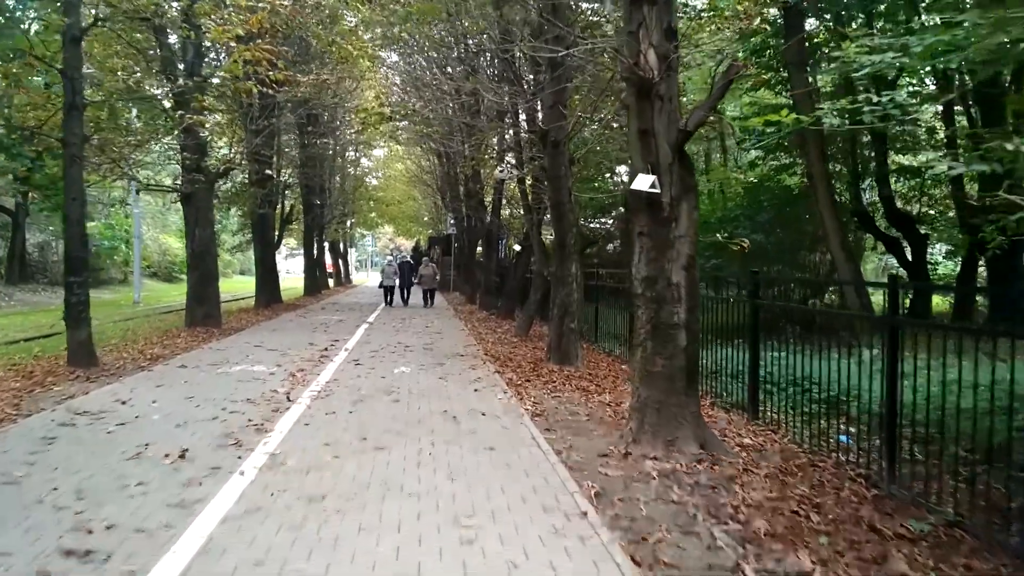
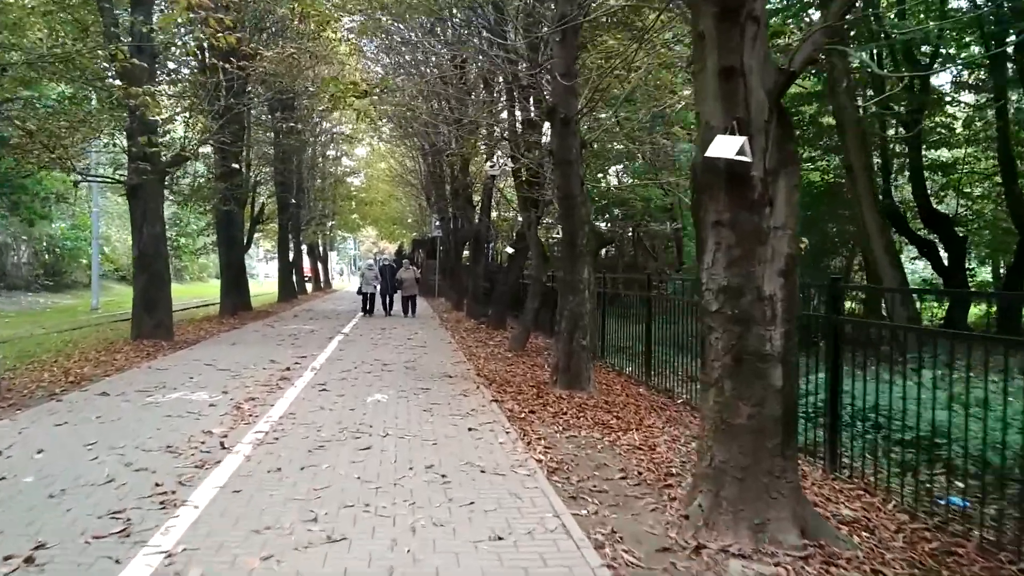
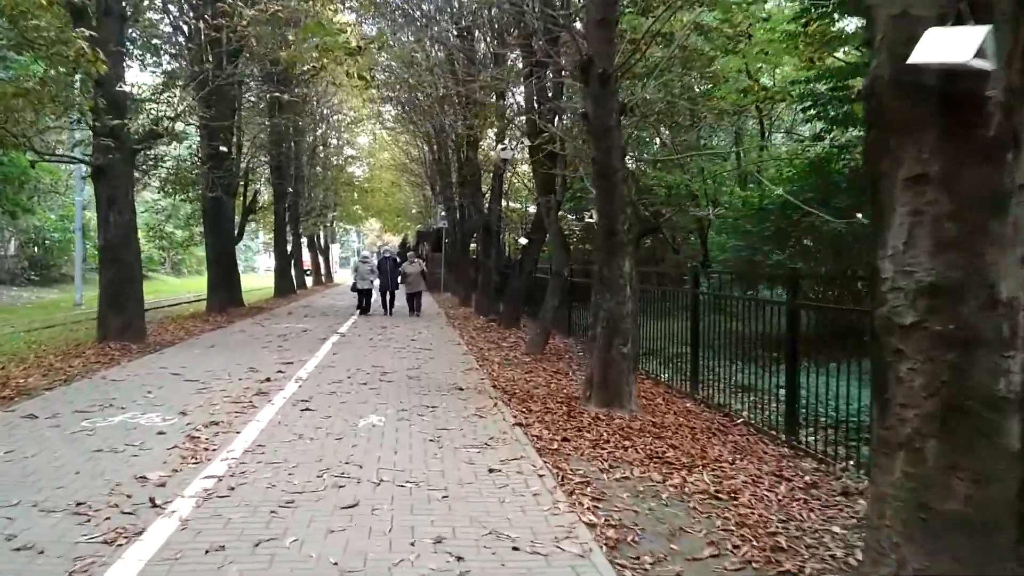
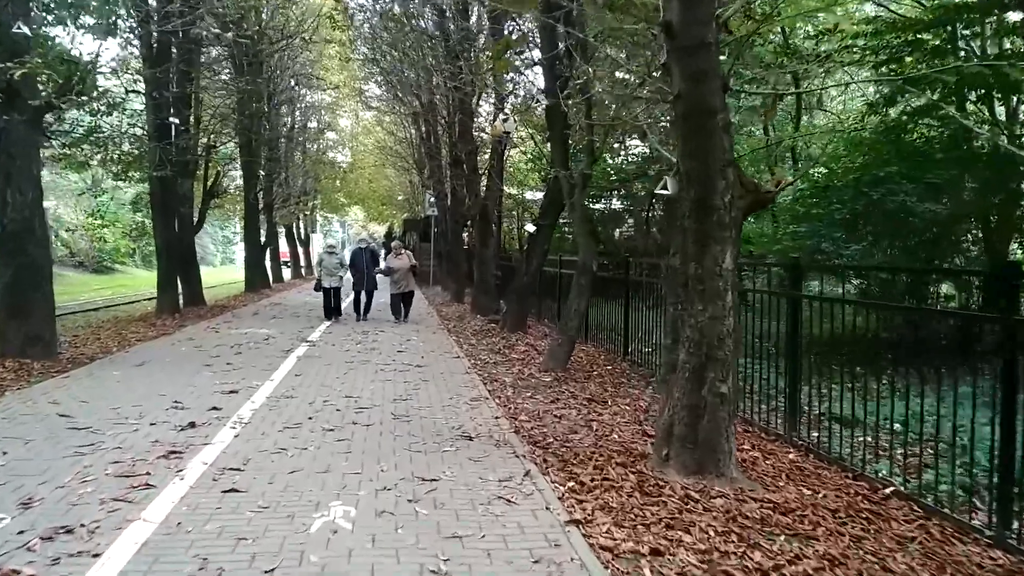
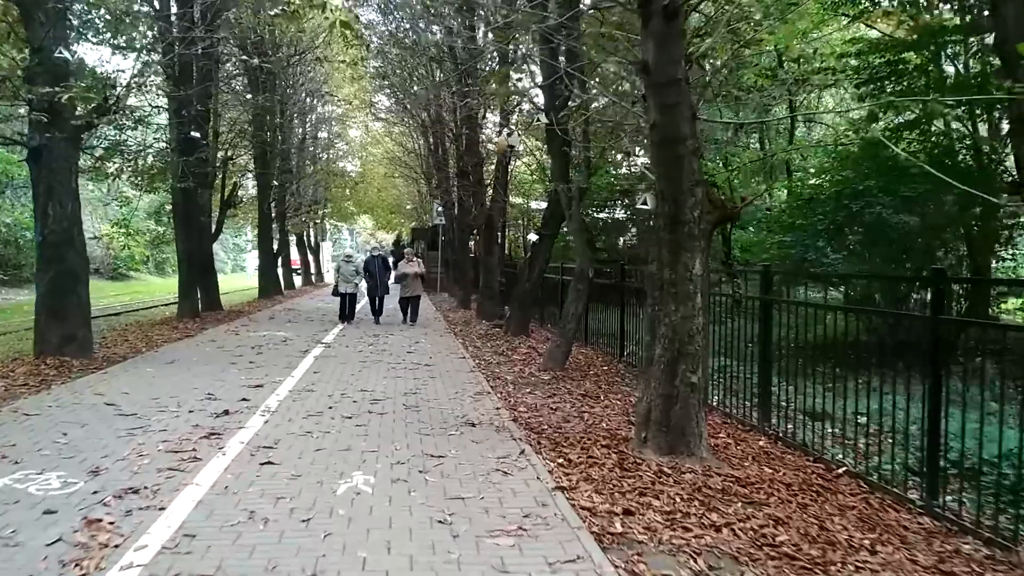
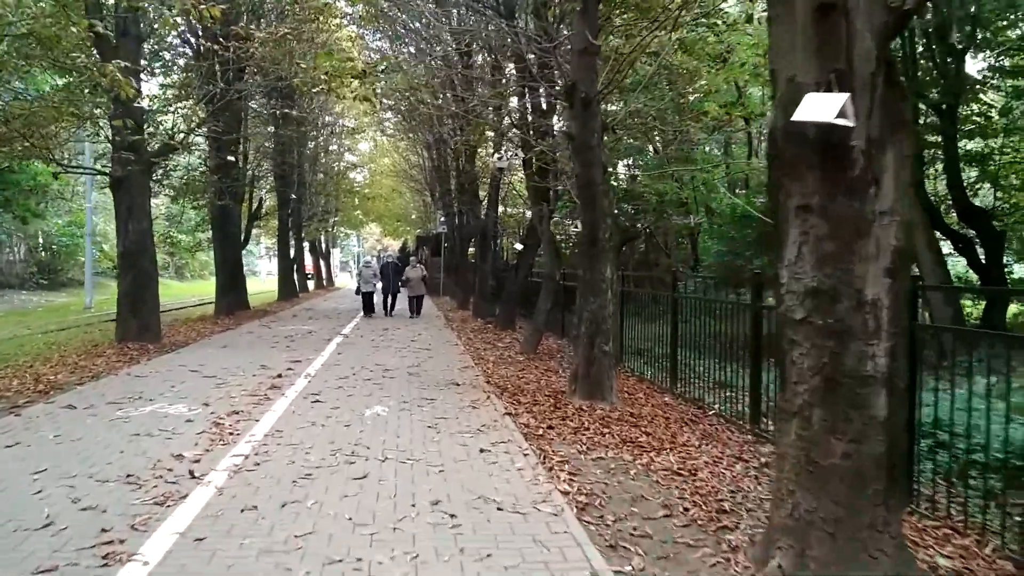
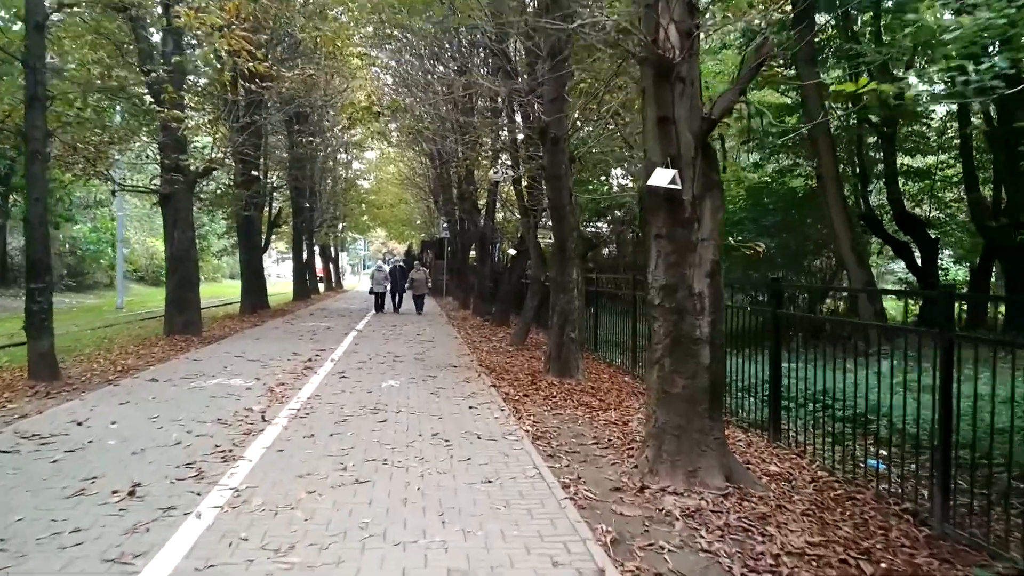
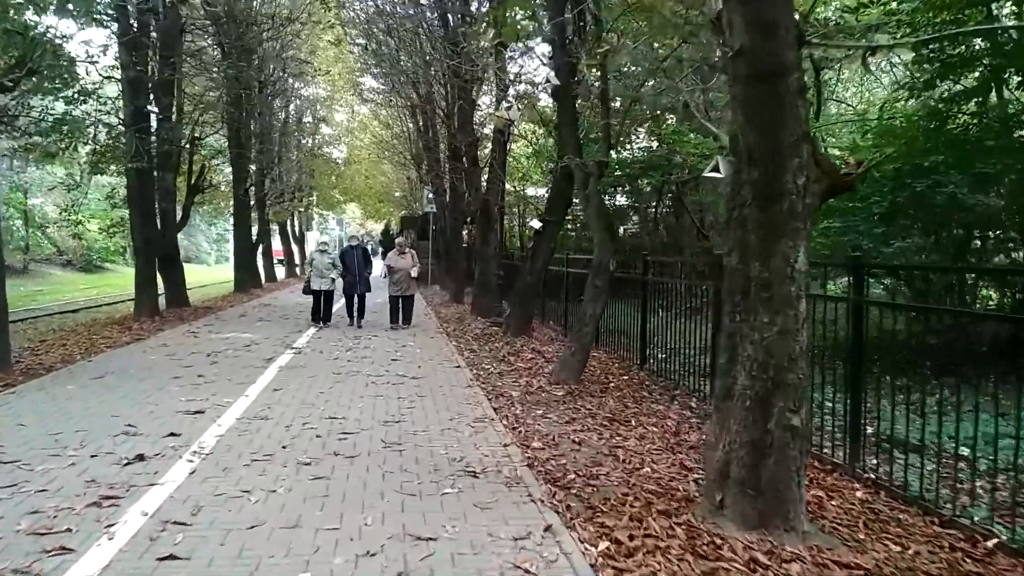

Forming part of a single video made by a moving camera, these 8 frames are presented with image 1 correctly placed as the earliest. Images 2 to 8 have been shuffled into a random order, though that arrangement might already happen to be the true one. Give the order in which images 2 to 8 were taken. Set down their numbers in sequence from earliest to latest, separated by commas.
7, 2, 6, 3, 5, 4, 8
